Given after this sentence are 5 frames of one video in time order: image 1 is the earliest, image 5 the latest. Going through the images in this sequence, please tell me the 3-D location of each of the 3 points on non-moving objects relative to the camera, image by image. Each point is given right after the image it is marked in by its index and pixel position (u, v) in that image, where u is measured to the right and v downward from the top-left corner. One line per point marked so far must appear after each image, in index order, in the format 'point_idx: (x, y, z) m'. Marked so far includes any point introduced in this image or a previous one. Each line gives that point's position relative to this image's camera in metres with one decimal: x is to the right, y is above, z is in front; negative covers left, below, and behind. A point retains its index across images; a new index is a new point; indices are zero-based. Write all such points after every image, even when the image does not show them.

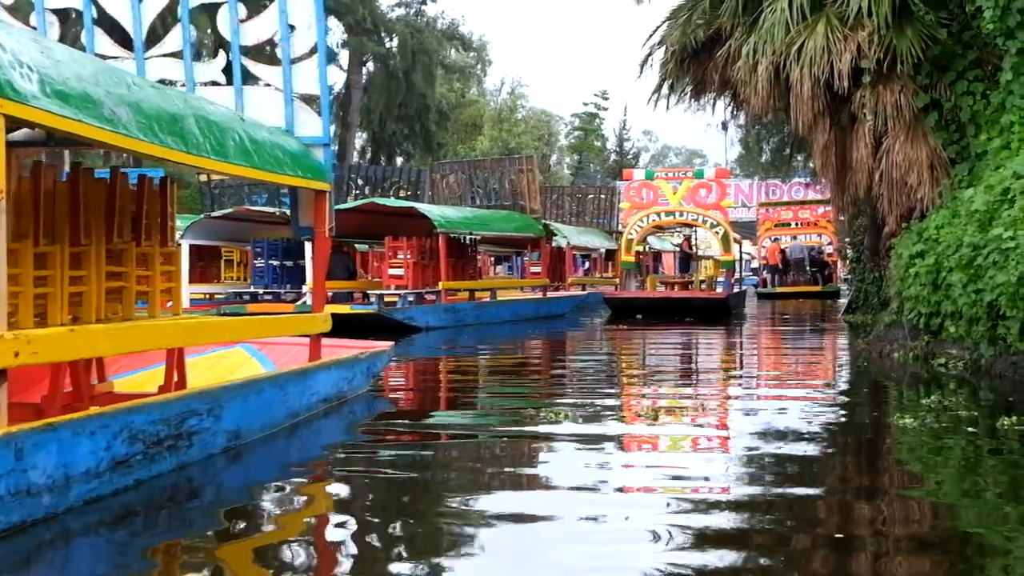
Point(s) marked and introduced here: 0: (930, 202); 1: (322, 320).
0: (+3.8, +0.8, +9.2) m
1: (-1.1, -0.2, +6.0) m
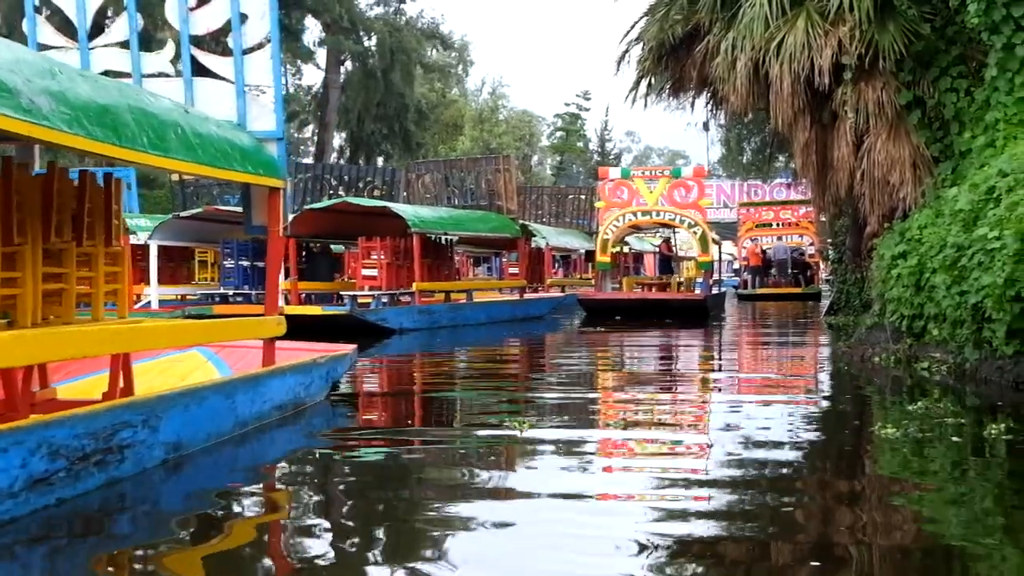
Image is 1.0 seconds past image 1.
0: (+3.5, +0.8, +8.9) m
1: (-1.3, -0.2, +5.7) m
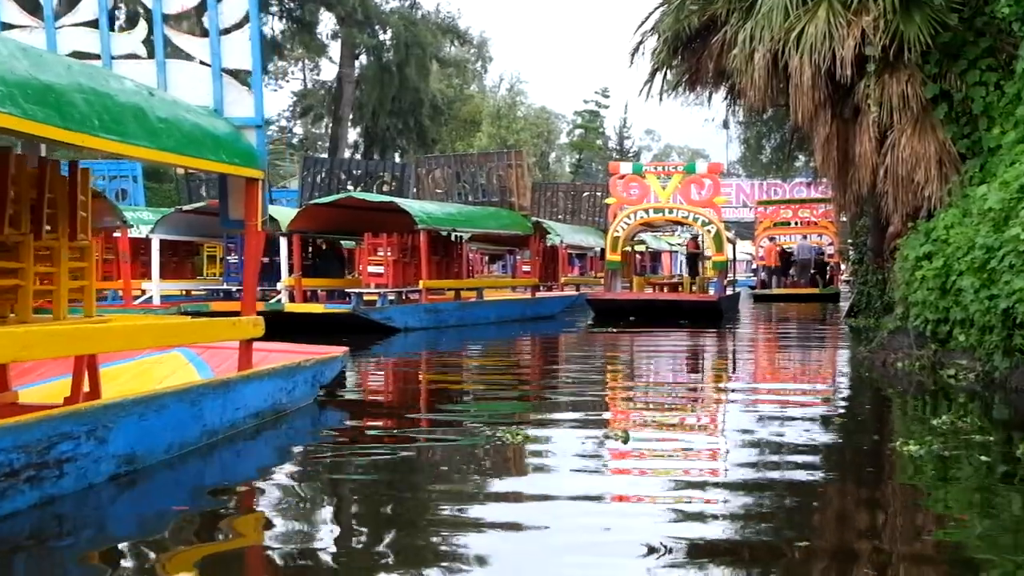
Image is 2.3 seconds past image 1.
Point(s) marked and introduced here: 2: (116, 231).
0: (+3.6, +0.7, +8.5) m
1: (-1.4, -0.2, +5.4) m
2: (-5.0, +0.7, +12.9) m
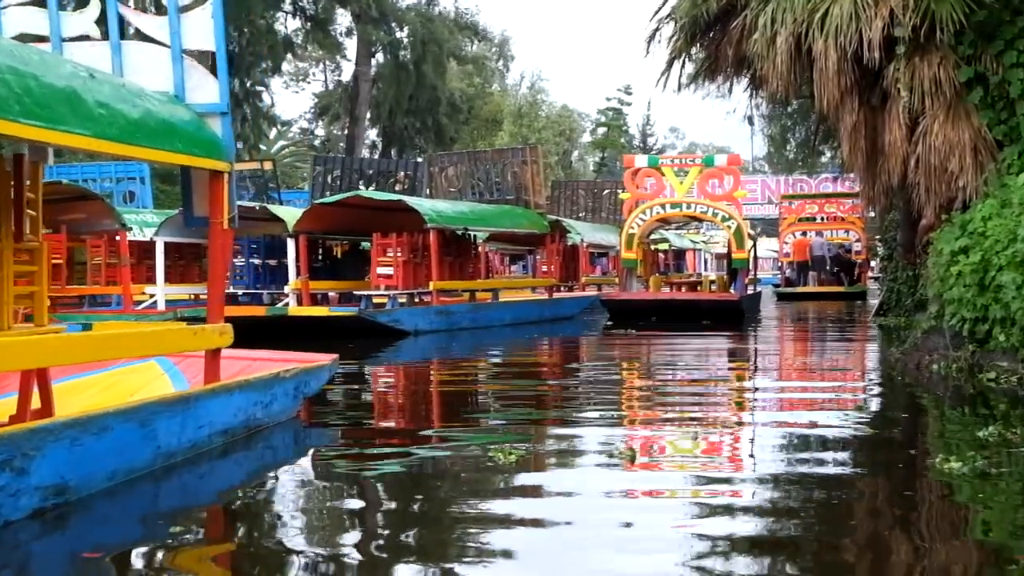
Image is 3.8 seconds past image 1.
0: (+3.6, +0.8, +7.9) m
1: (-1.4, -0.2, +4.9) m
2: (-4.9, +0.7, +12.5) m
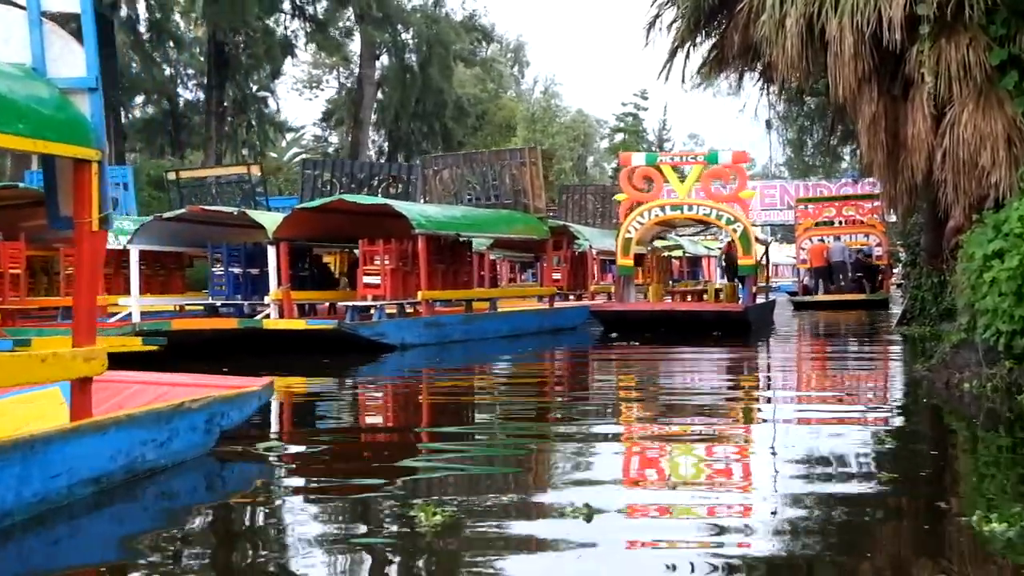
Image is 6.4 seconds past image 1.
0: (+3.4, +0.7, +6.9) m
1: (-1.6, -0.3, +4.0) m
2: (-5.0, +0.5, +11.8) m
